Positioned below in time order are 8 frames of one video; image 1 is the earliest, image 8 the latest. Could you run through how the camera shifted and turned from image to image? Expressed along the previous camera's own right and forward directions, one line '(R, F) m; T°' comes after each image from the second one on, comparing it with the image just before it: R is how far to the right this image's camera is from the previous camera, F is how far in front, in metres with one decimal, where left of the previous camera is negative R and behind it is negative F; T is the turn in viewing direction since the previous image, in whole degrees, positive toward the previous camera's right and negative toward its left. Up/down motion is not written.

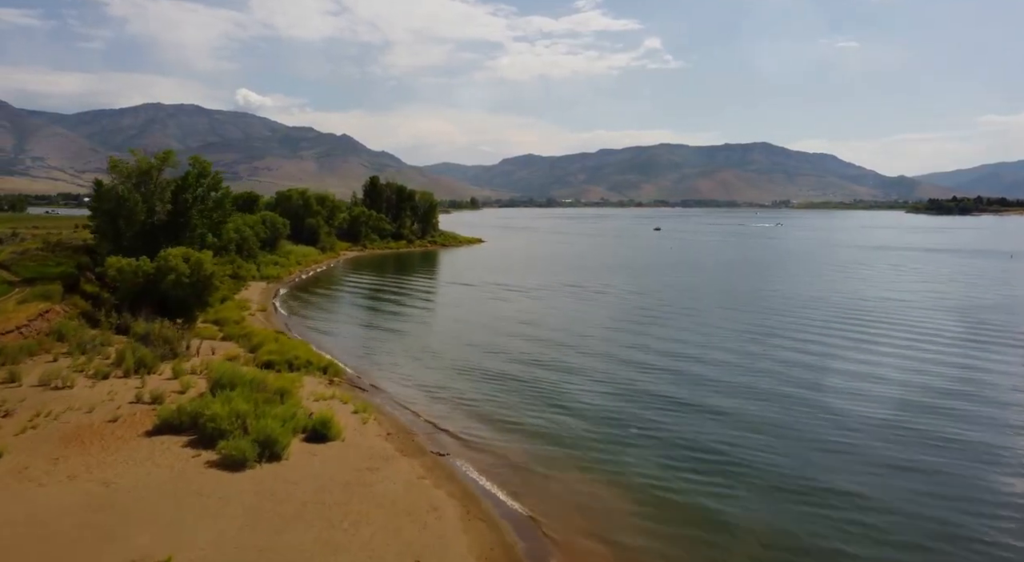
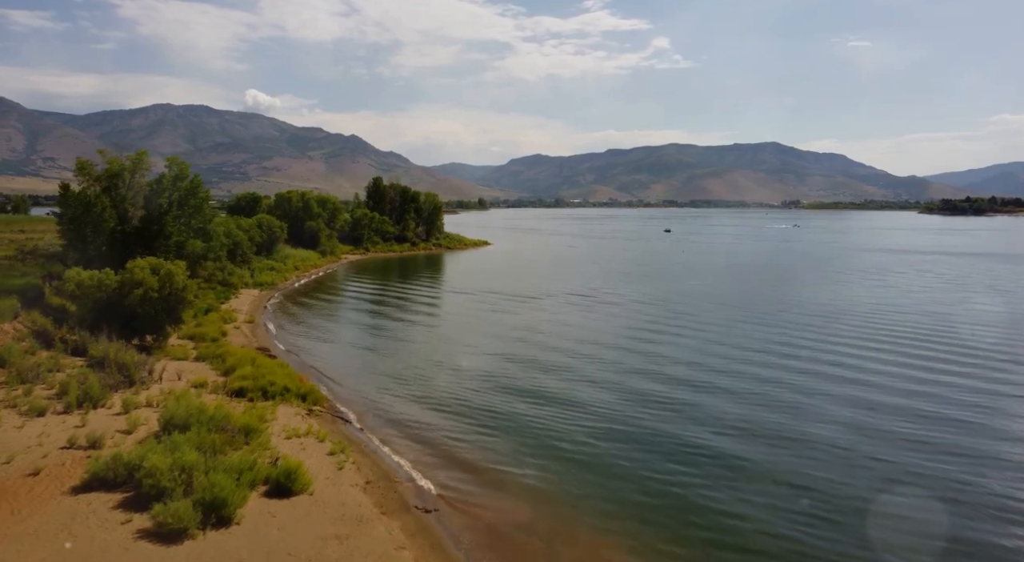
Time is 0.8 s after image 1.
(+0.2, +2.7) m; -1°
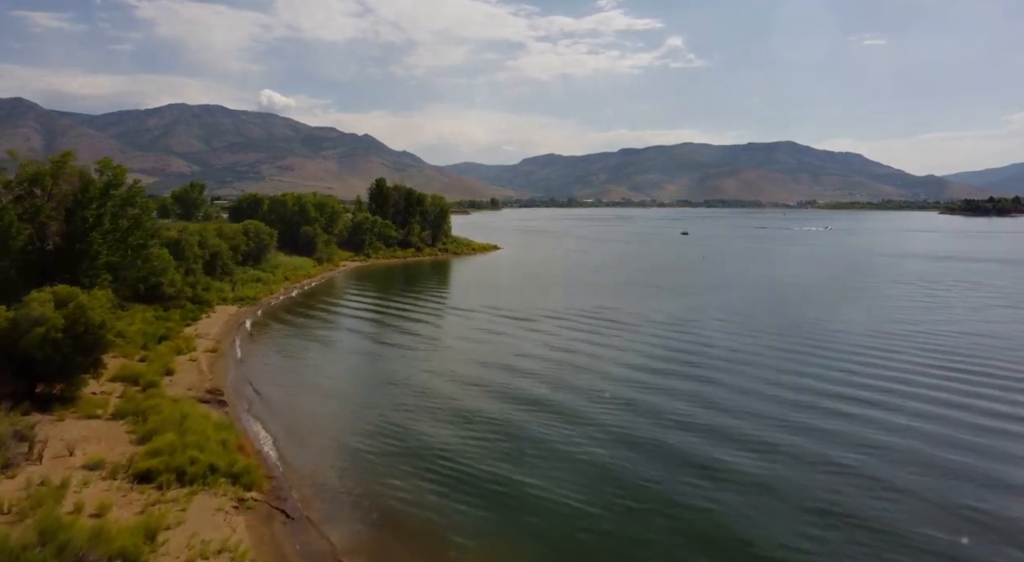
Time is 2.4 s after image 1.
(+0.3, +5.5) m; -1°
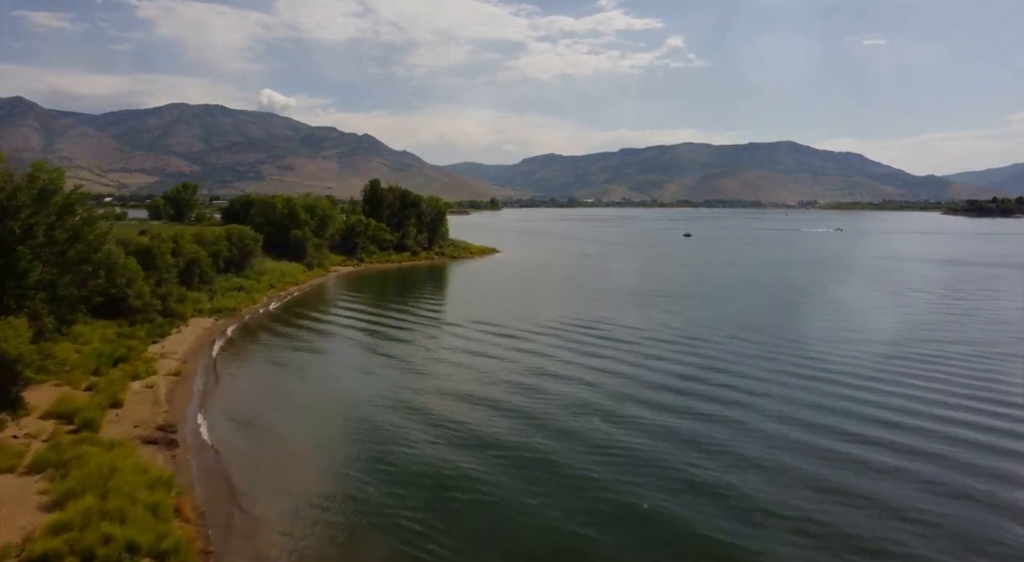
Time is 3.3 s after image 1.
(+0.1, +3.2) m; 0°
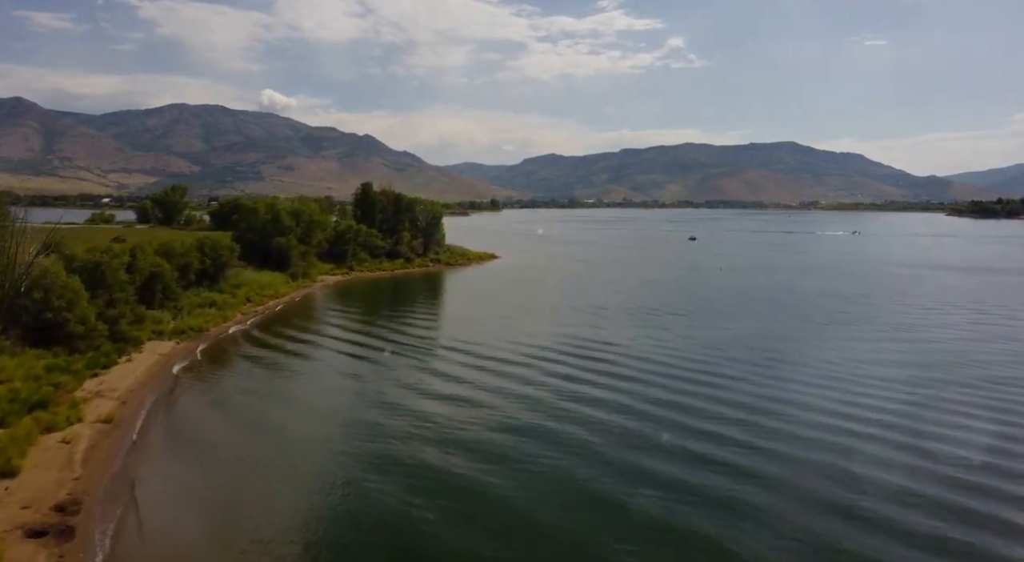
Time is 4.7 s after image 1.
(+0.2, +4.5) m; 0°
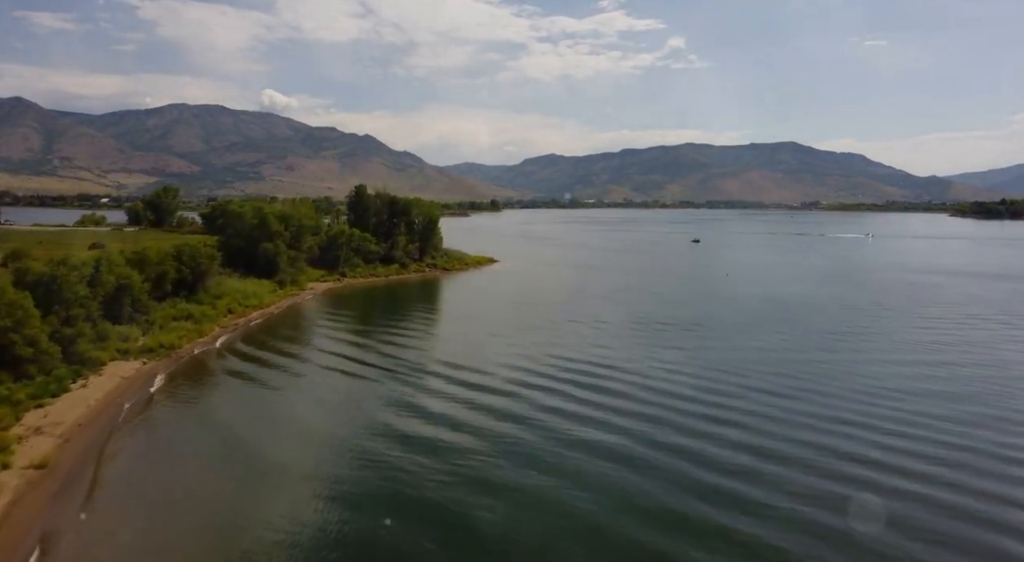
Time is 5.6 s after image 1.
(+0.1, +3.2) m; 0°
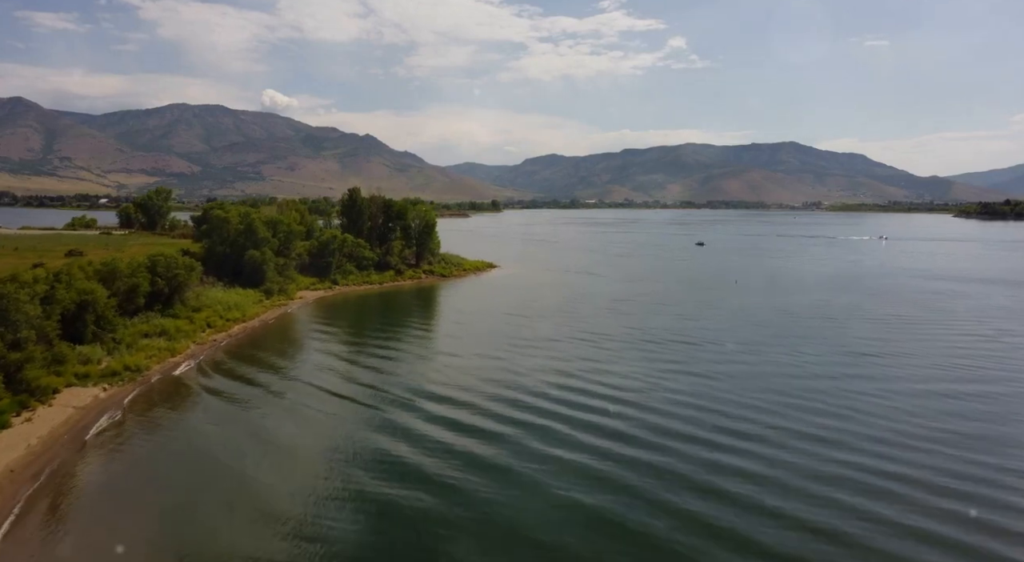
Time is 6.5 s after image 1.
(+0.1, +3.2) m; 0°
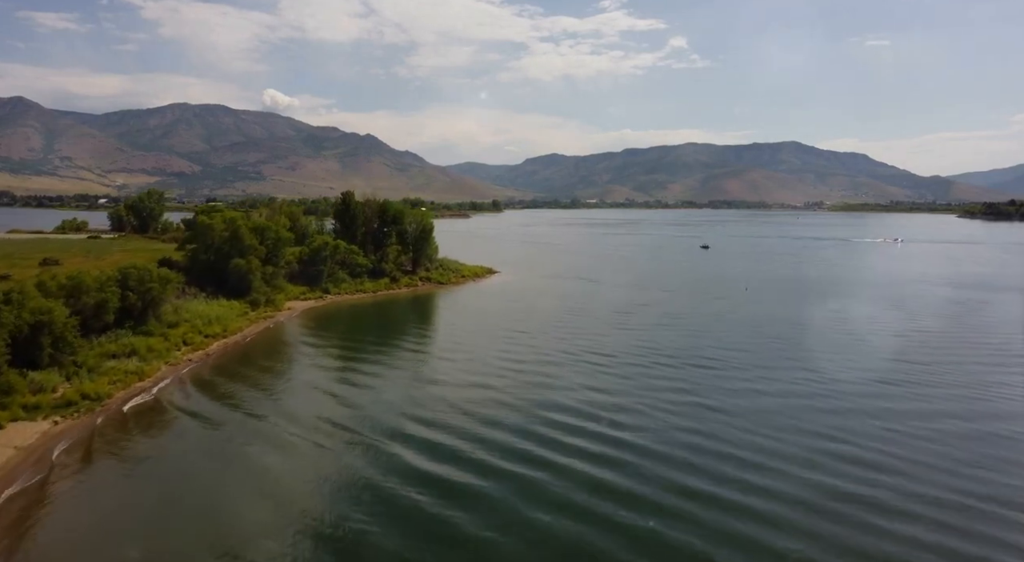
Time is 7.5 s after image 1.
(0.0, +3.3) m; 0°
